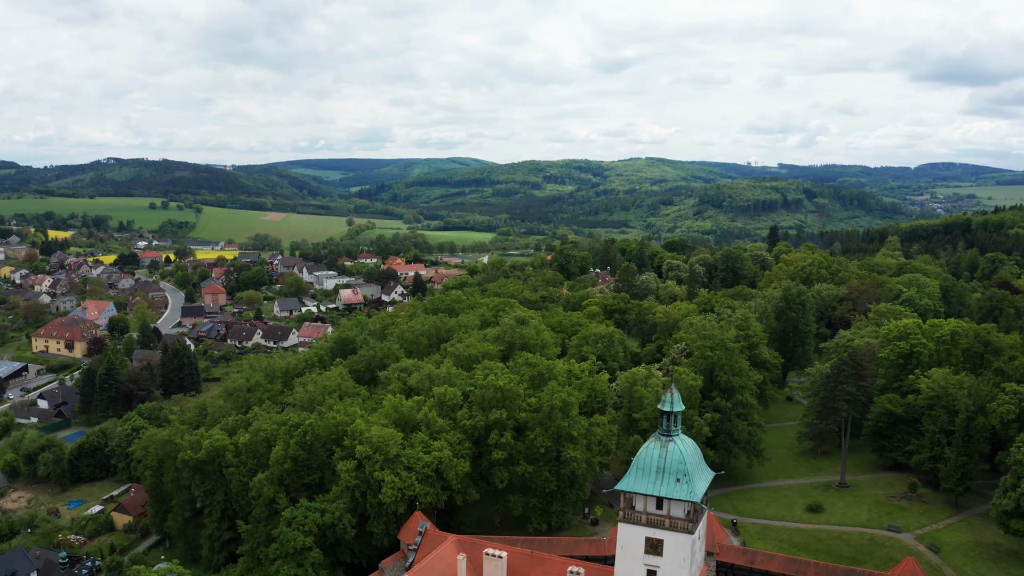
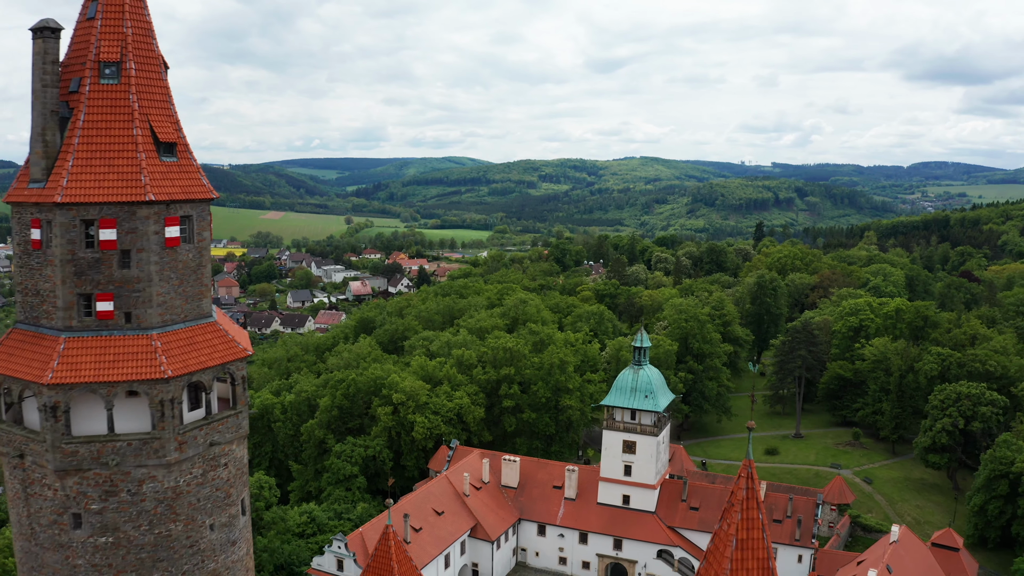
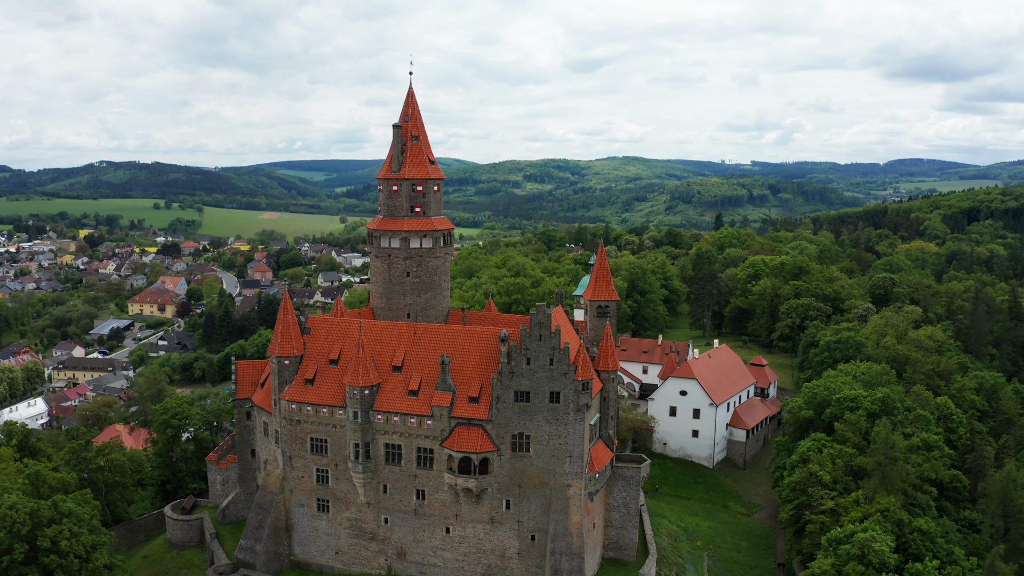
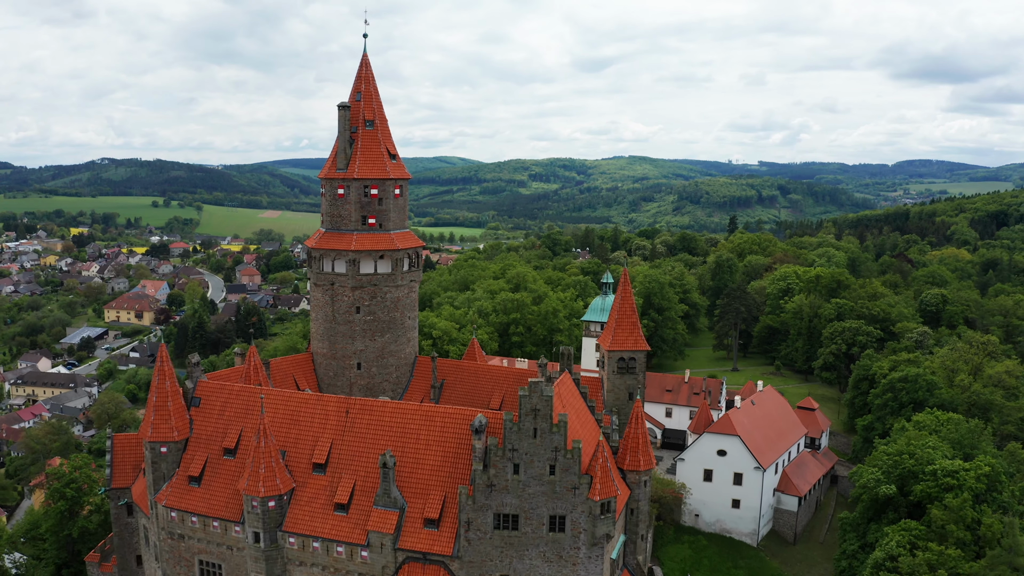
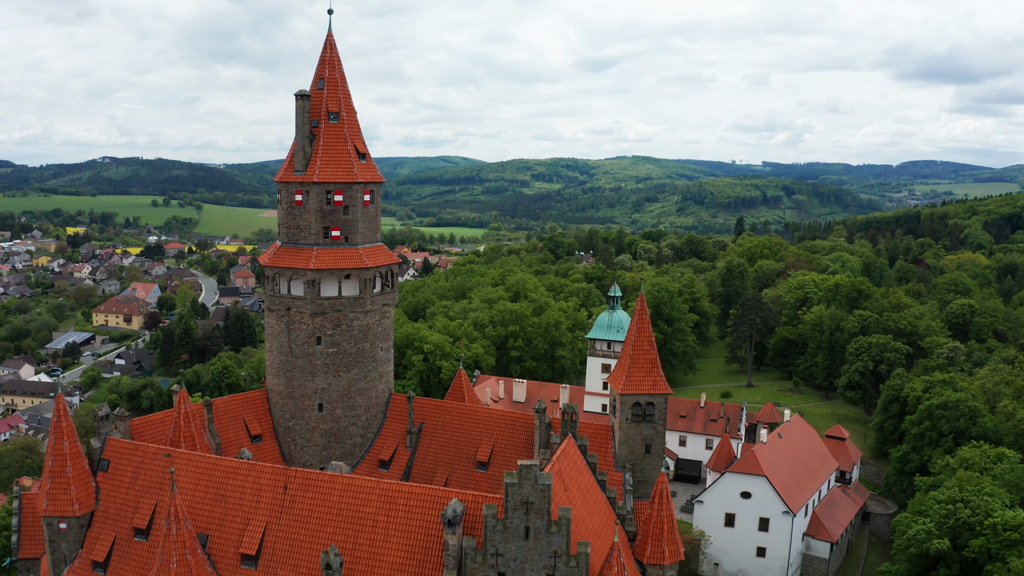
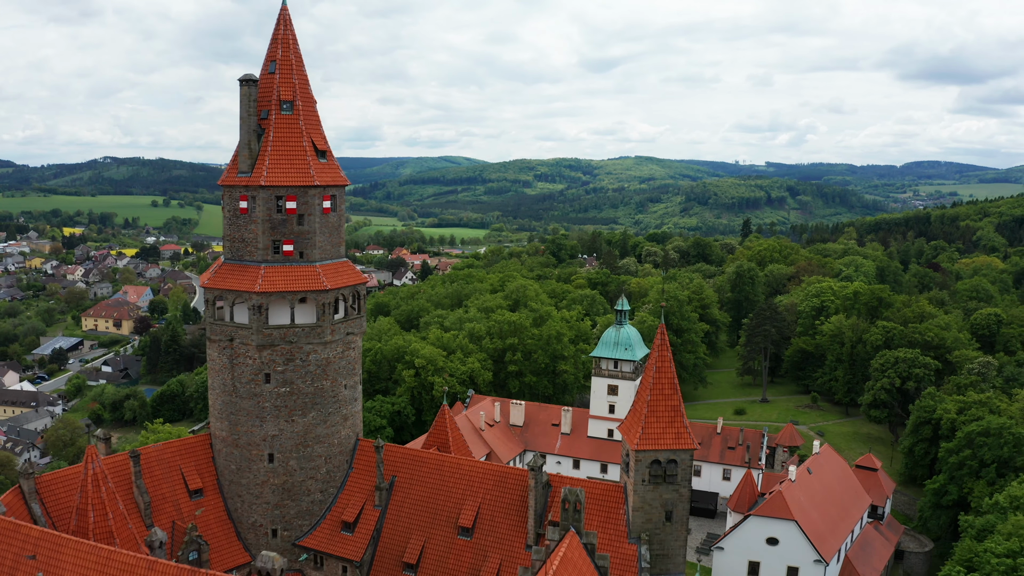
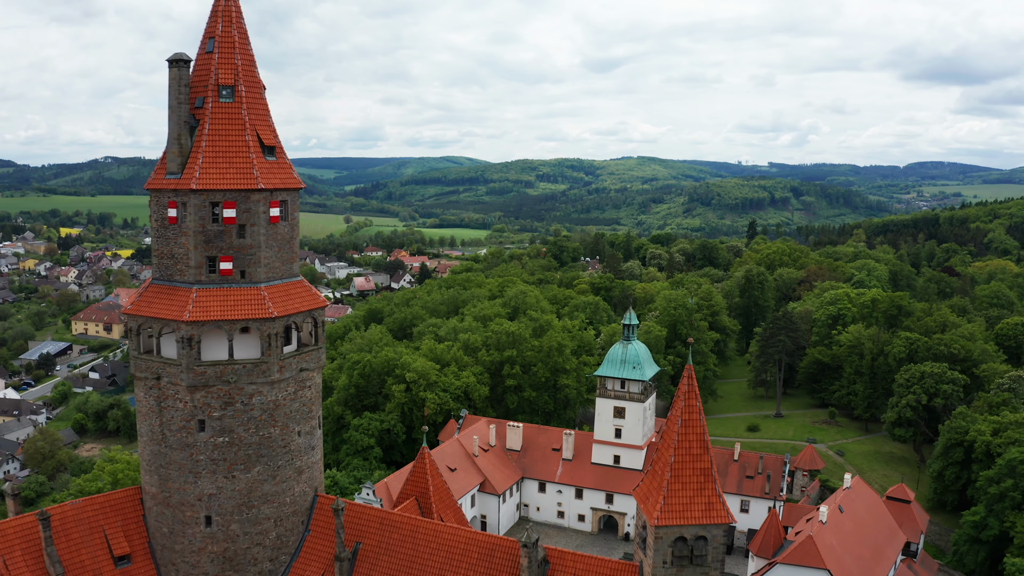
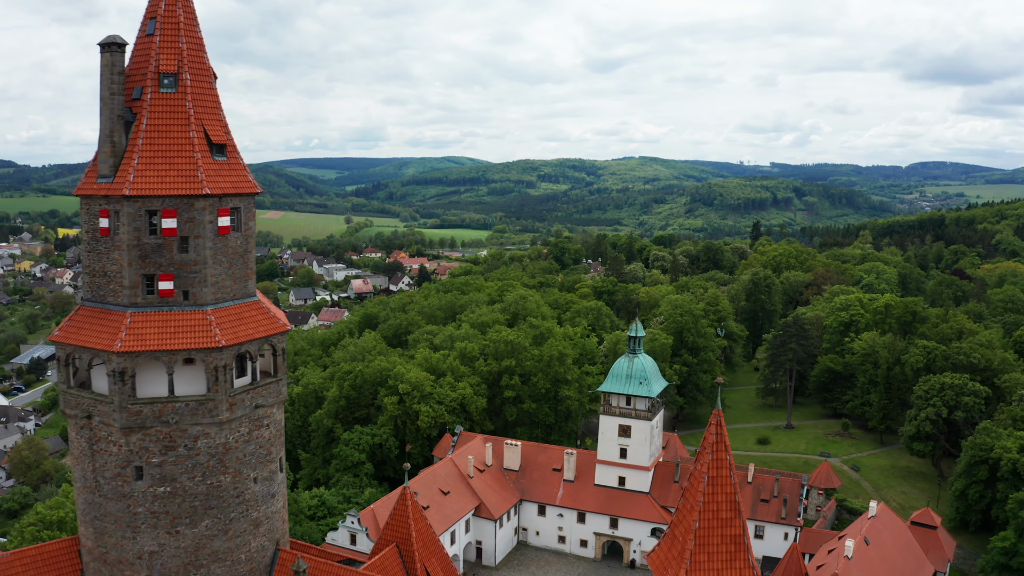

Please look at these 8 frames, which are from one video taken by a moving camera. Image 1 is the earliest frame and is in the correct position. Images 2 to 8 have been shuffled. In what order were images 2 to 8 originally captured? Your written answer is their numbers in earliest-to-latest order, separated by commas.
2, 8, 7, 6, 5, 4, 3
